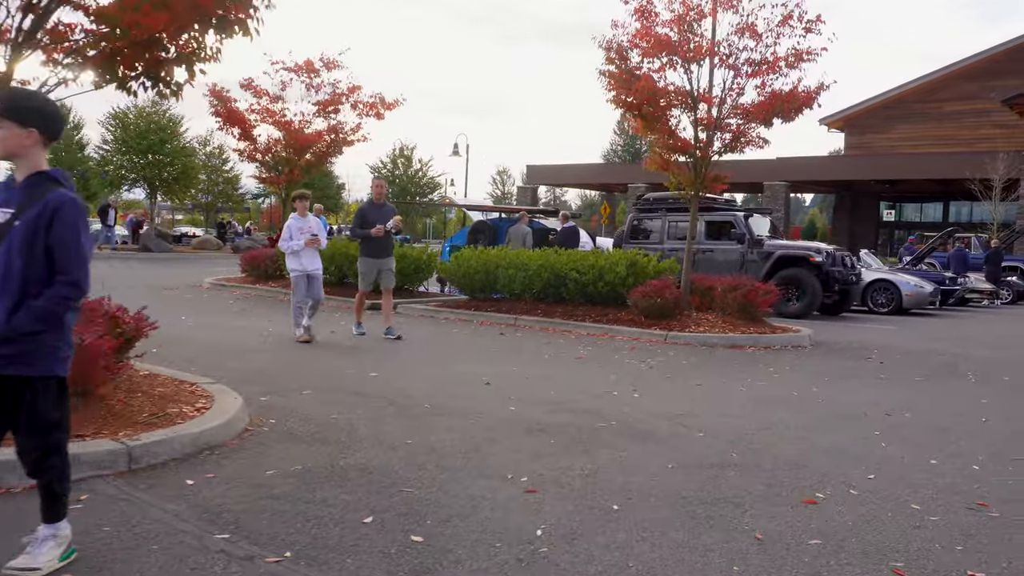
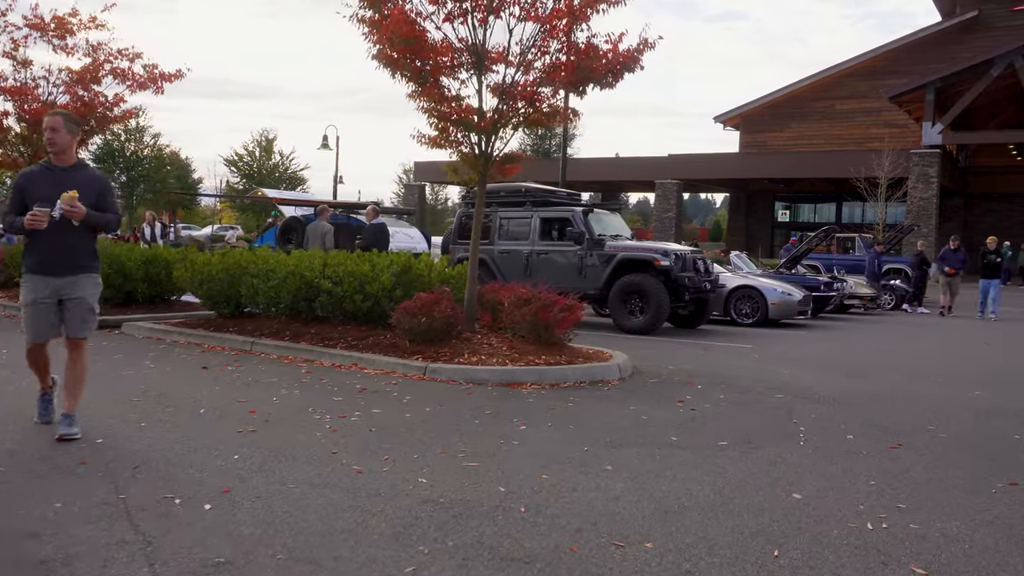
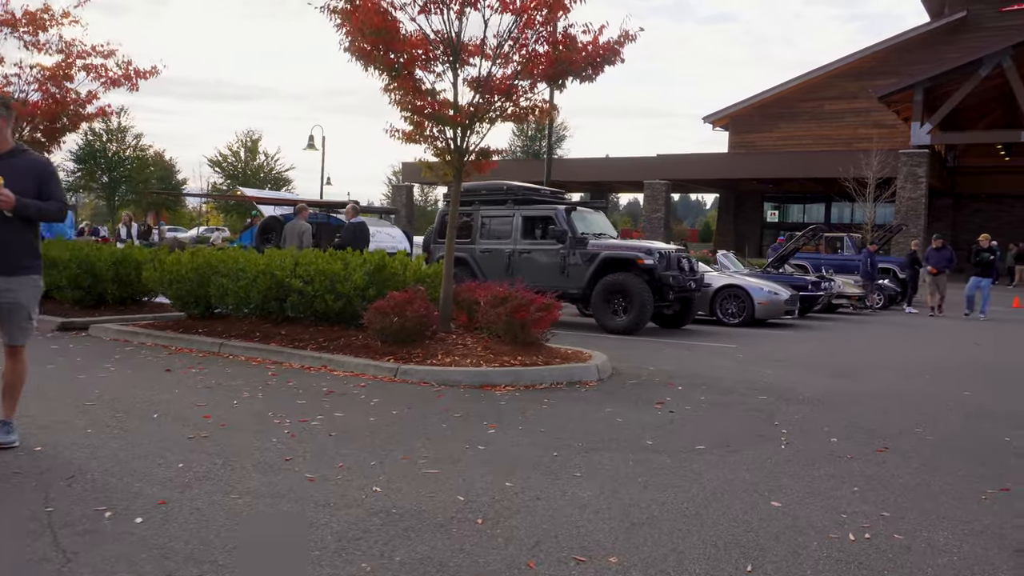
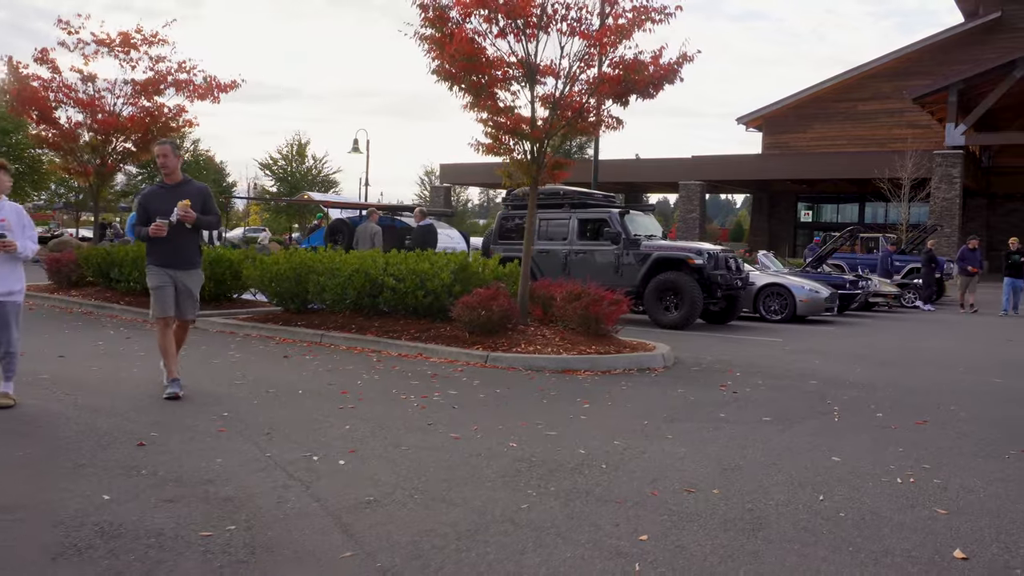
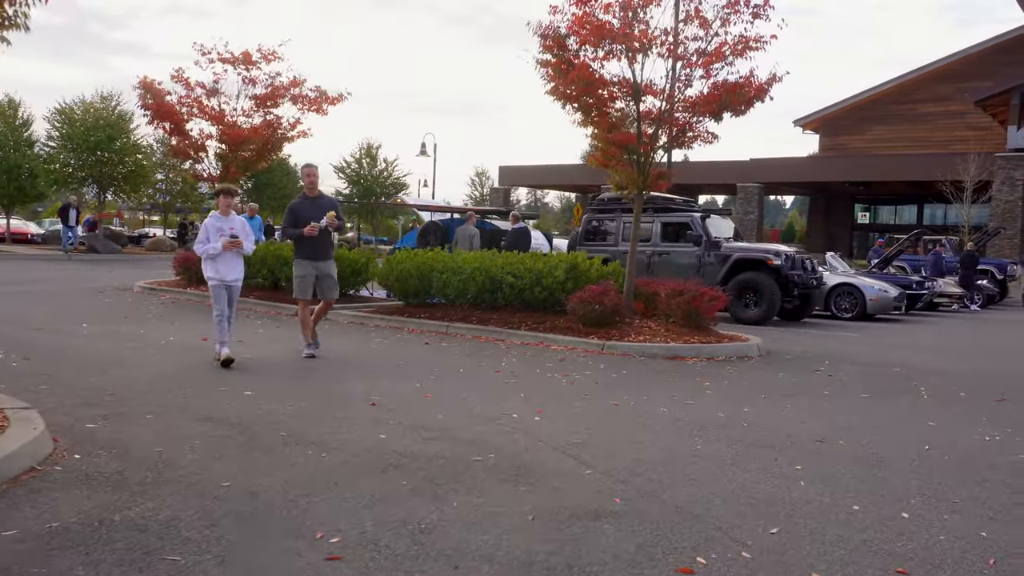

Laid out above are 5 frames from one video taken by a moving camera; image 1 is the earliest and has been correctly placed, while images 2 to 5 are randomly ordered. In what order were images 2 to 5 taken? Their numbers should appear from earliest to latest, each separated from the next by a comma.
5, 4, 2, 3
